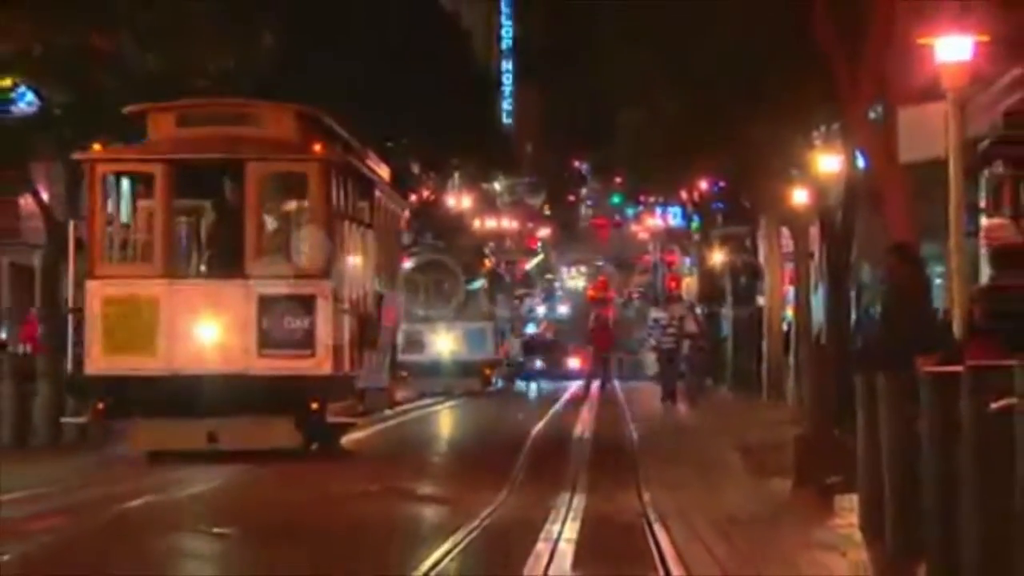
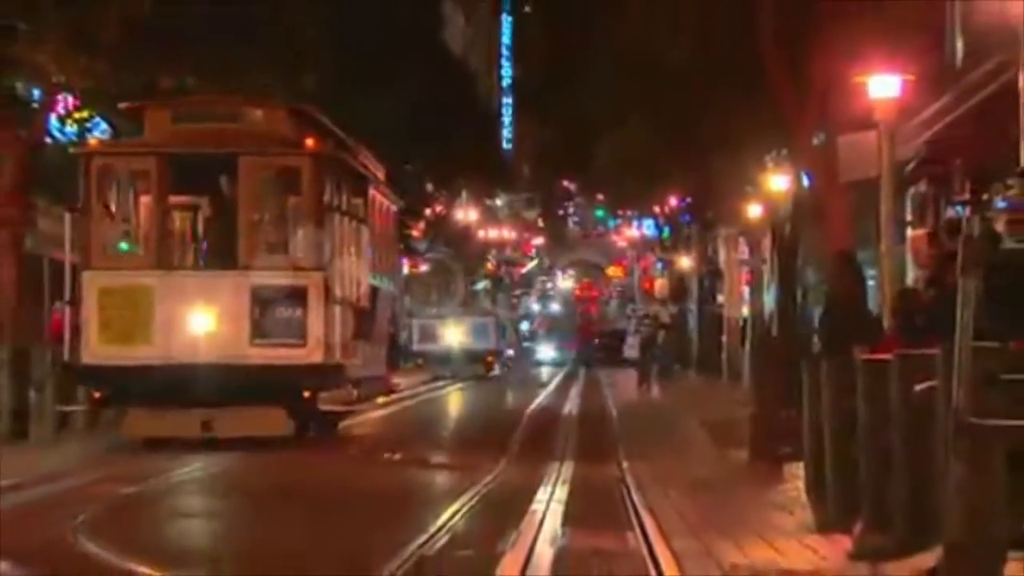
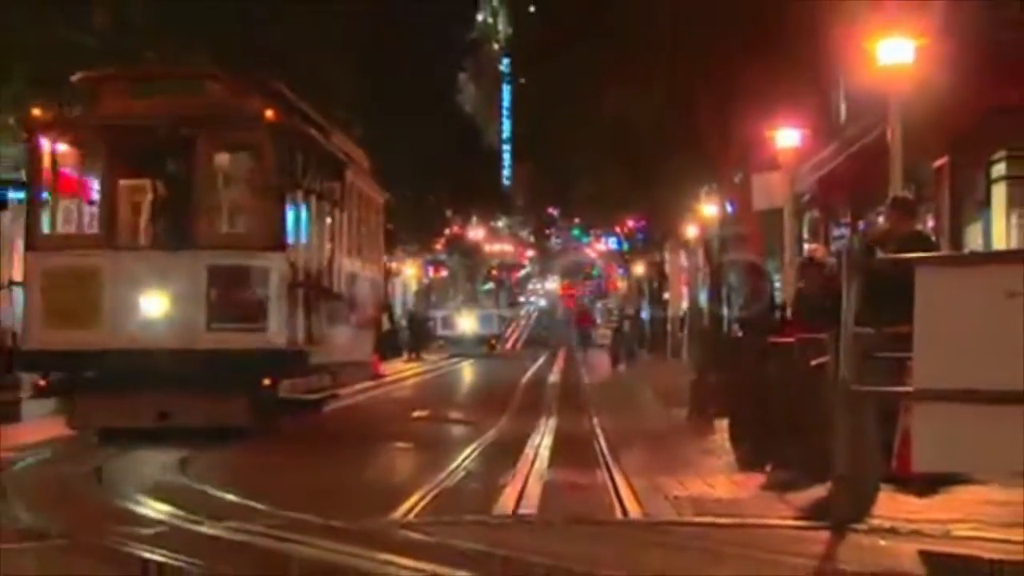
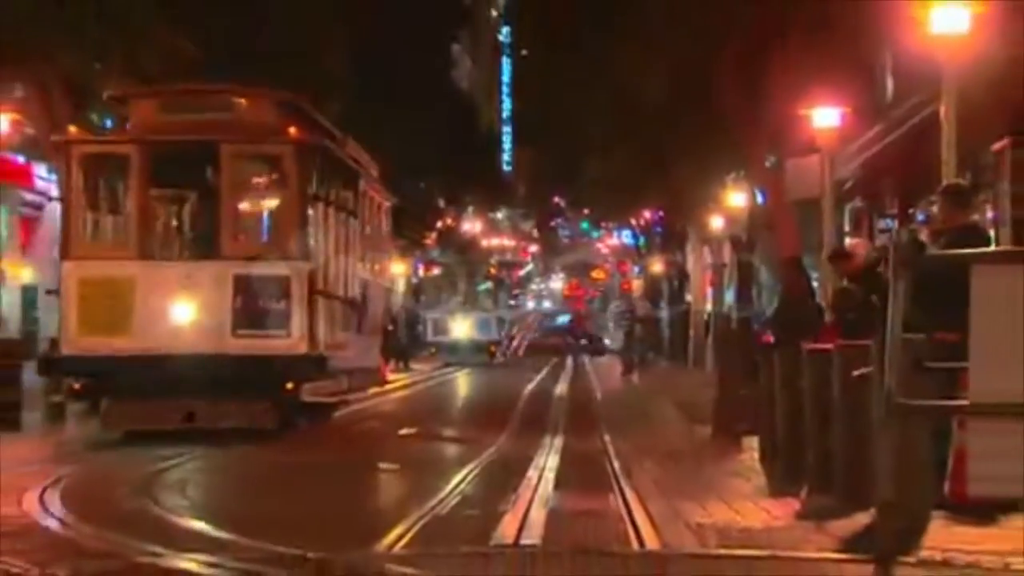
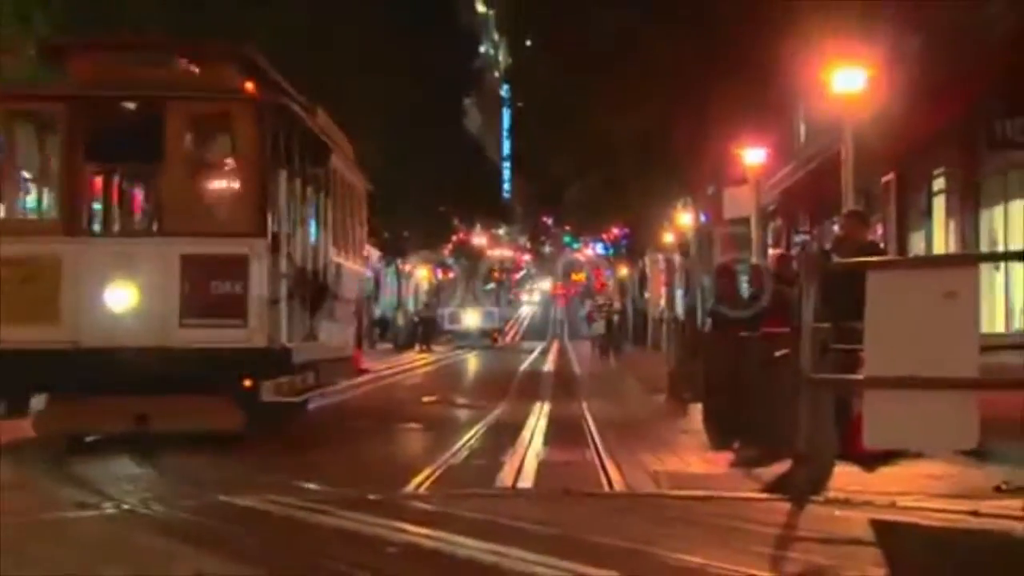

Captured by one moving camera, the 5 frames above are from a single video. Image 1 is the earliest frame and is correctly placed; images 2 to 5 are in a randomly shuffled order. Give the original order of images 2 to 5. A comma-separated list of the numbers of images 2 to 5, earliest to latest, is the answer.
2, 4, 3, 5
